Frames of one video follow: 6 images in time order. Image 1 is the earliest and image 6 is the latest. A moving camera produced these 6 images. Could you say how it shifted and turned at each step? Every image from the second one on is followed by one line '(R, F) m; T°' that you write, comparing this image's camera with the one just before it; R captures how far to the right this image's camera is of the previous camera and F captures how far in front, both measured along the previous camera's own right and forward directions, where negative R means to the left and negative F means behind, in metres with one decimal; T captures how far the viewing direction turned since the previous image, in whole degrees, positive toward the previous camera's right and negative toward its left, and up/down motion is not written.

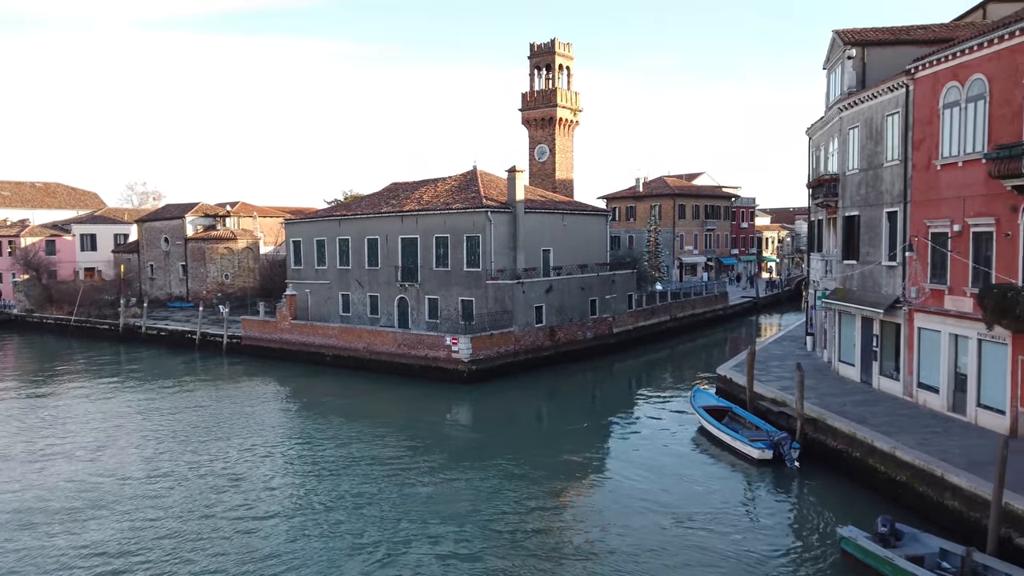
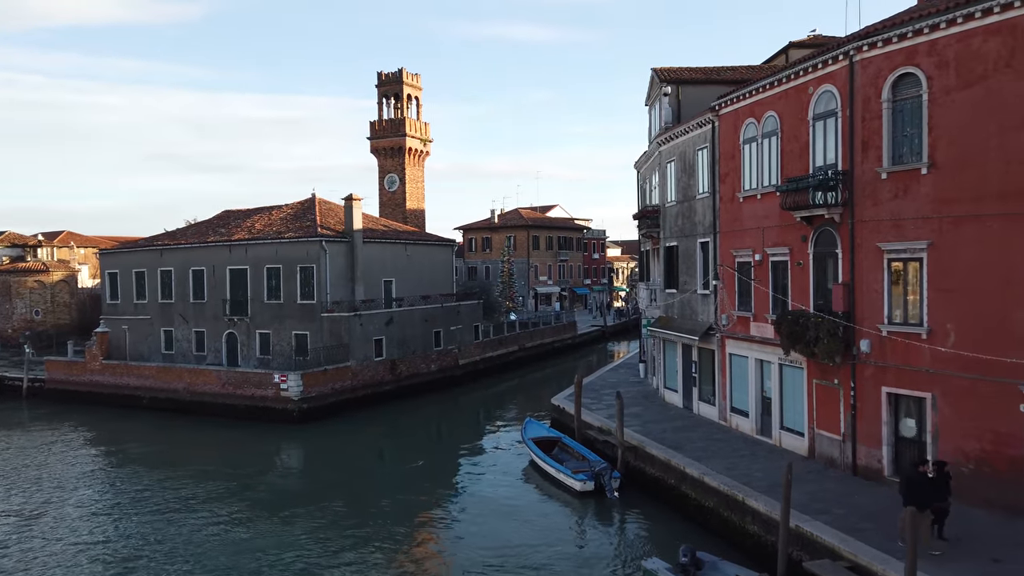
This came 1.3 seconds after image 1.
(+1.3, +0.7) m; +10°
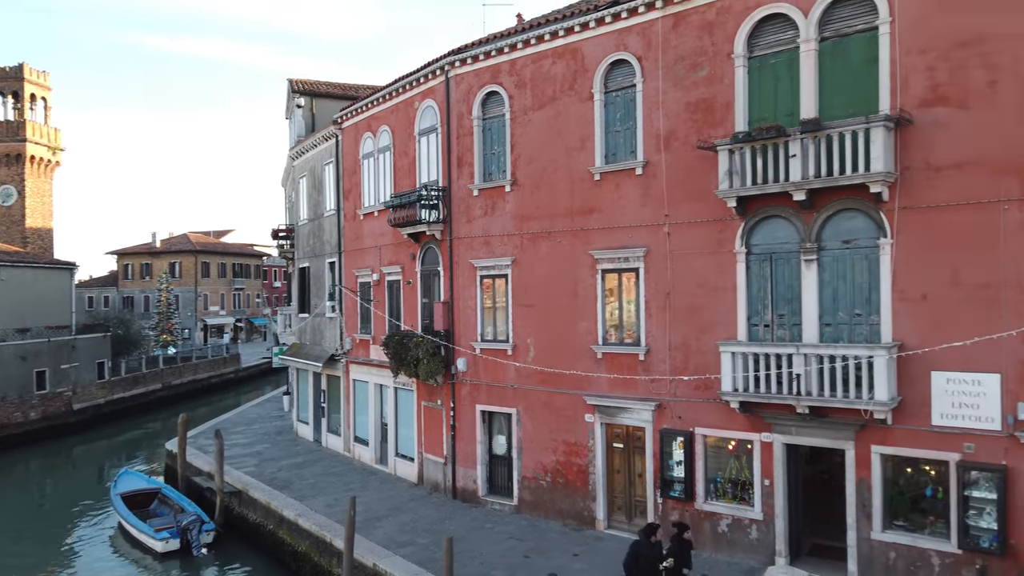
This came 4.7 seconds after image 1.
(+2.4, +1.1) m; +23°
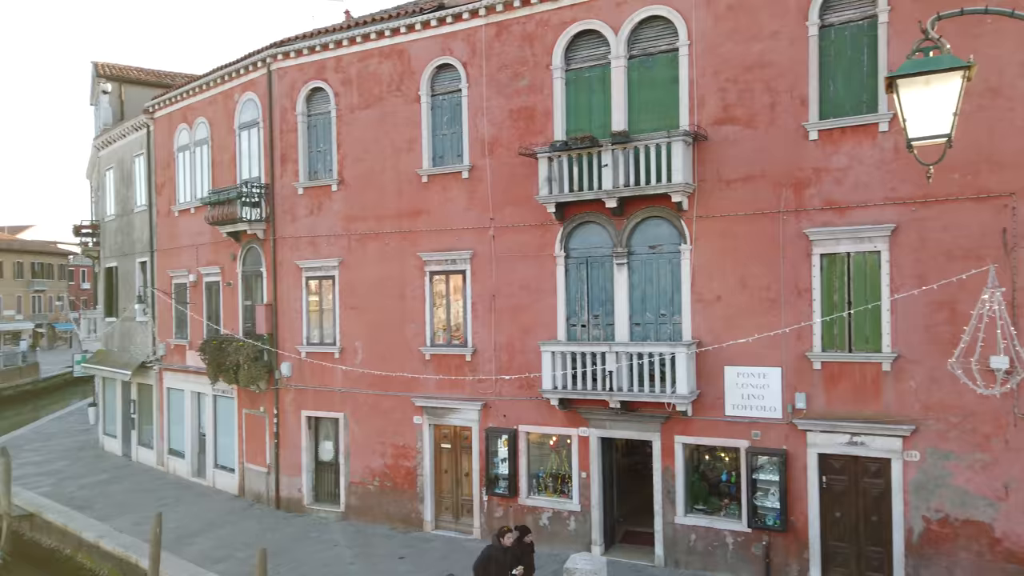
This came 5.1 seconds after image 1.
(+0.2, -0.1) m; +12°
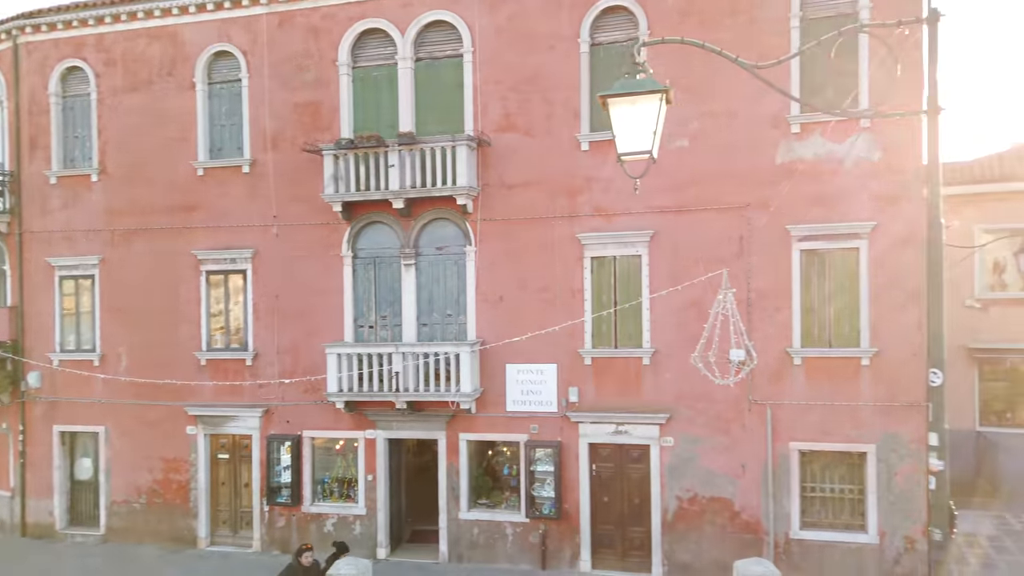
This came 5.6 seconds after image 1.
(+0.3, -0.1) m; +15°
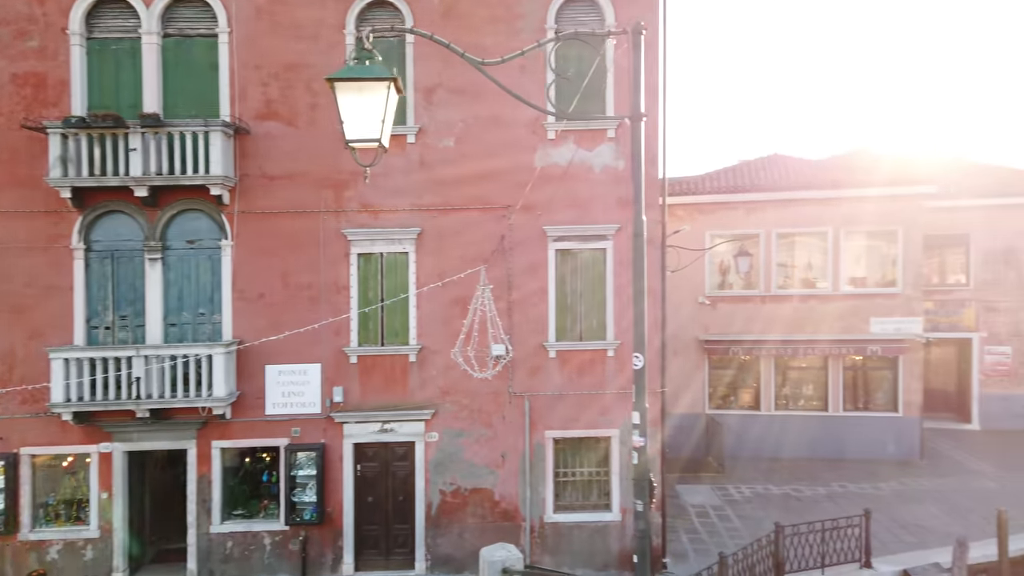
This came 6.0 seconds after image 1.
(+0.3, 0.0) m; +17°
